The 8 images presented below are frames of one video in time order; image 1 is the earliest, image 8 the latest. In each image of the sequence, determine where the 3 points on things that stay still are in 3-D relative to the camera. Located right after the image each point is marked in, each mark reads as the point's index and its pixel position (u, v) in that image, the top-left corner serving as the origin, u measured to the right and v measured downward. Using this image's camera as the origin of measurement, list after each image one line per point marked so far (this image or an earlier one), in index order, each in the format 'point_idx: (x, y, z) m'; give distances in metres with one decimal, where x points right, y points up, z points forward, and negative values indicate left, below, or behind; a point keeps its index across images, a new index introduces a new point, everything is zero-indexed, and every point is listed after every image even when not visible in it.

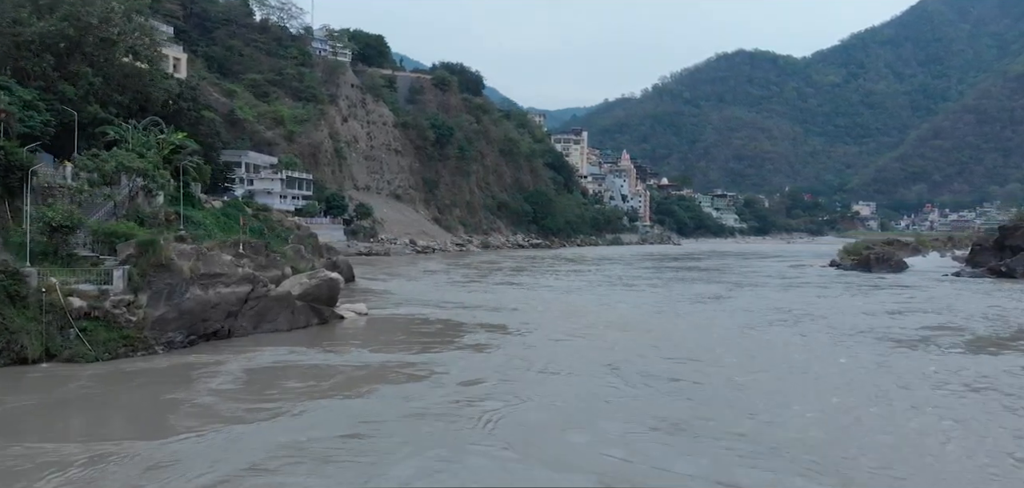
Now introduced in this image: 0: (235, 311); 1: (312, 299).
0: (-4.6, -1.1, +13.9) m
1: (-3.8, -1.1, +15.8) m
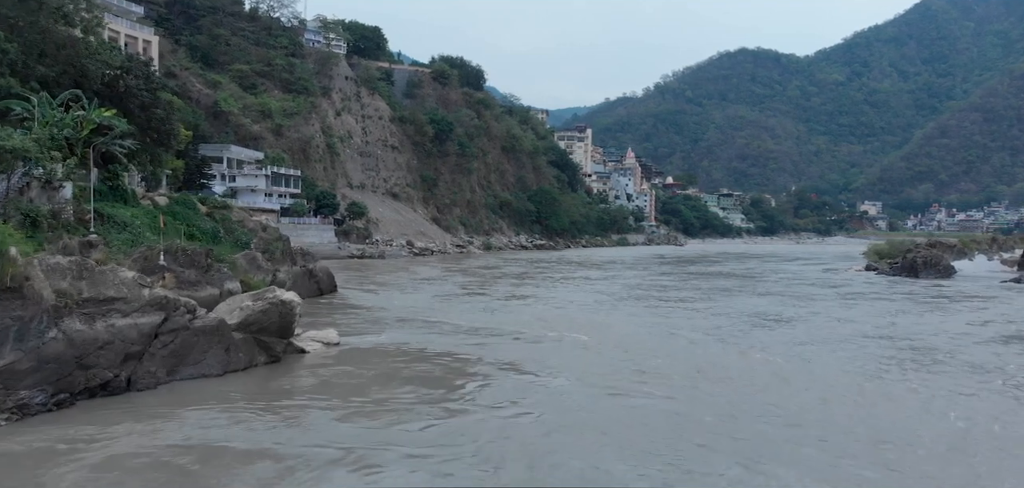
0: (-4.3, -1.3, +9.7) m
1: (-3.5, -1.2, +11.6) m
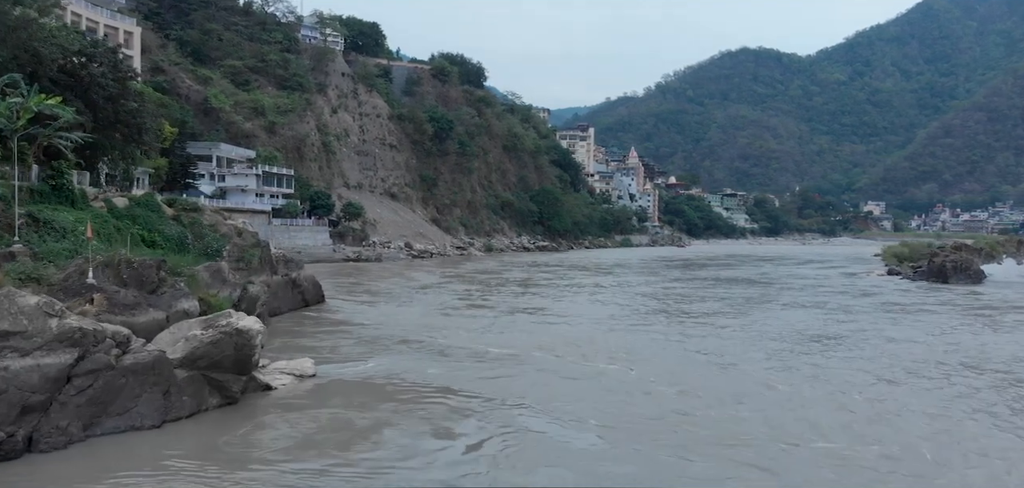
0: (-4.2, -1.4, +7.5) m
1: (-3.4, -1.4, +9.4) m
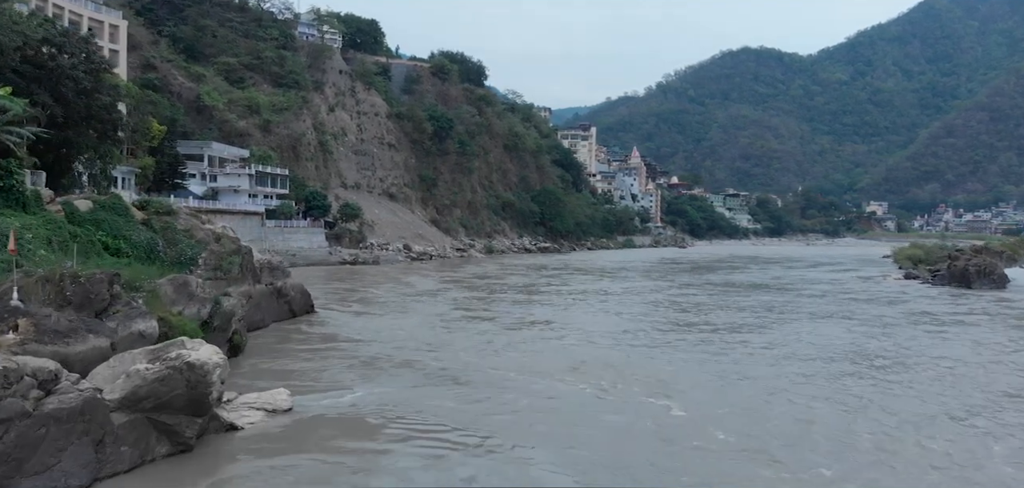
0: (-4.1, -1.5, +5.9) m
1: (-3.3, -1.5, +7.8) m
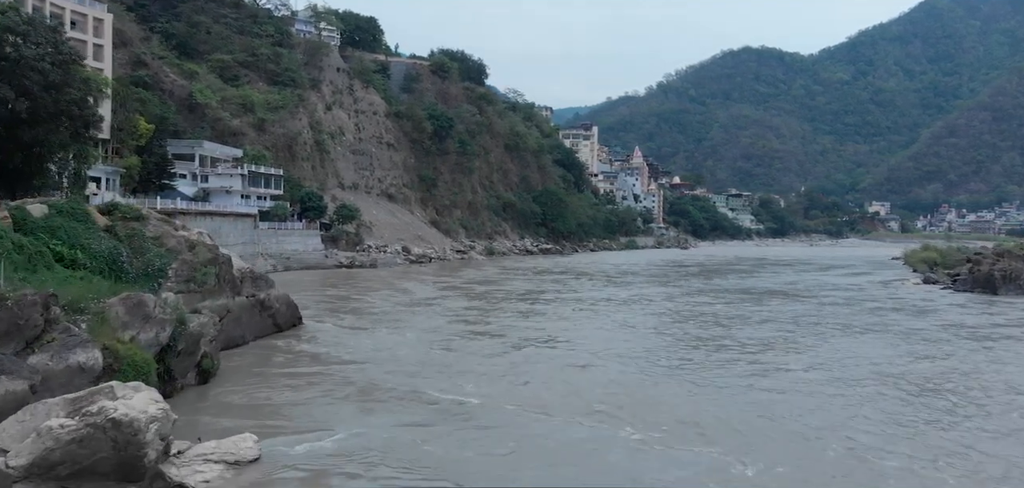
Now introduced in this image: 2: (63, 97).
0: (-4.0, -1.7, +4.3) m
1: (-3.2, -1.7, +6.2) m
2: (-9.9, +3.2, +18.4) m
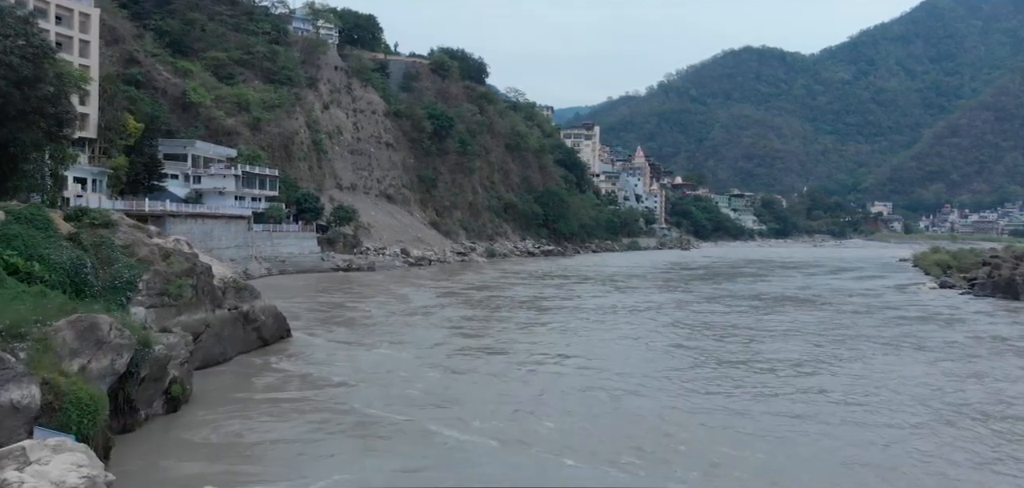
0: (-3.9, -1.8, +3.0) m
1: (-3.1, -1.8, +4.9) m
2: (-9.8, +3.1, +17.2) m
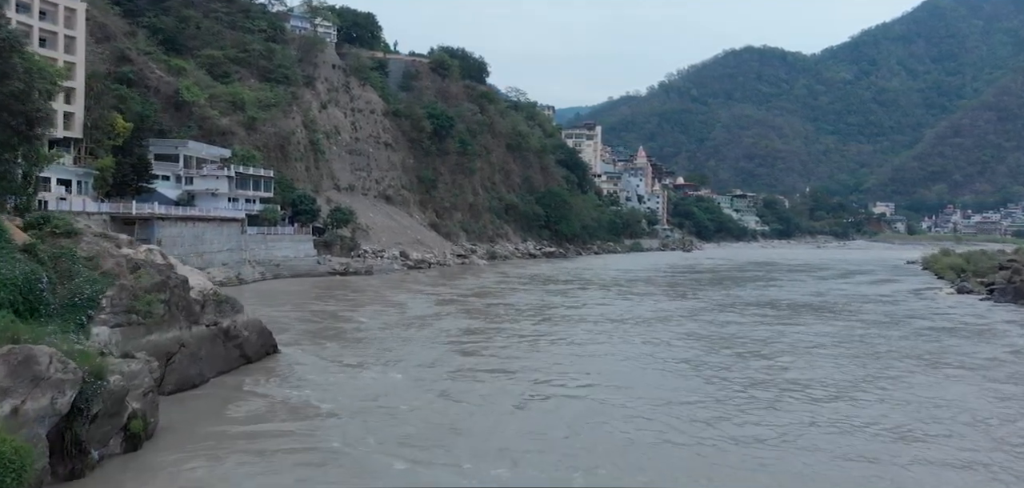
0: (-3.8, -2.0, +1.8) m
1: (-3.0, -2.0, +3.7) m
2: (-9.7, +2.9, +15.9) m
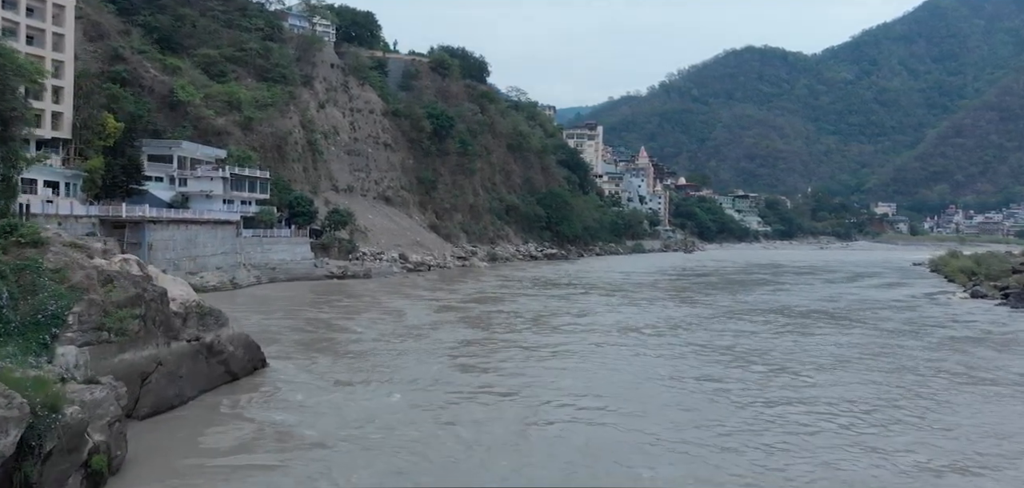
0: (-3.8, -2.1, +0.8) m
1: (-3.0, -2.1, +2.7) m
2: (-9.7, +2.8, +14.9) m
